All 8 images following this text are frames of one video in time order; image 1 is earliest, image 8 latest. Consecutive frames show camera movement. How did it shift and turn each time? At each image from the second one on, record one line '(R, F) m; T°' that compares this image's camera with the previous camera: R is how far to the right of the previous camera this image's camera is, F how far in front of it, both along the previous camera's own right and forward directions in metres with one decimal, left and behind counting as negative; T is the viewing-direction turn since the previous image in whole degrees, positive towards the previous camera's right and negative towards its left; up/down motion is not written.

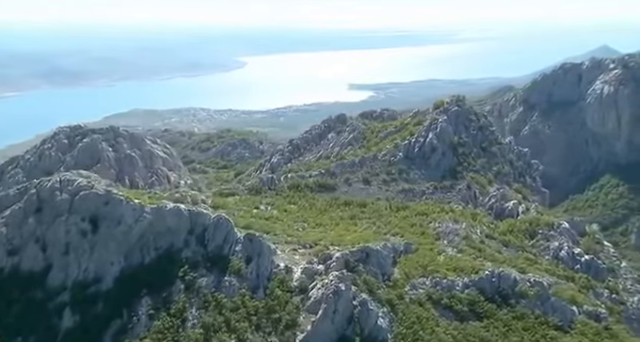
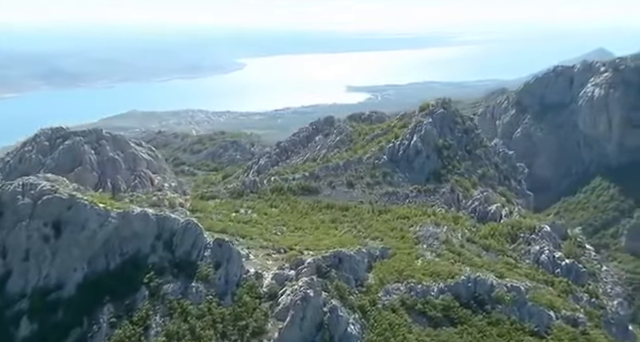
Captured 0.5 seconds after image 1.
(+1.2, +0.4) m; 0°
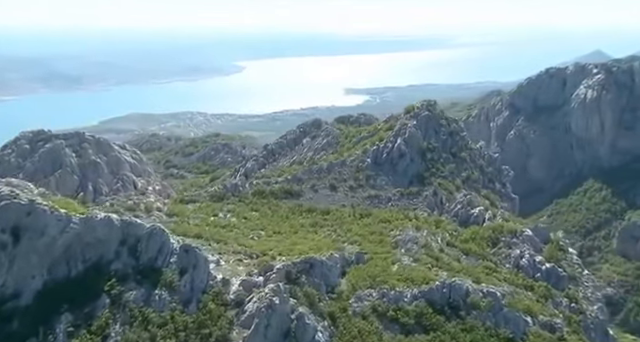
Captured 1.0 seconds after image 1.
(+1.3, +0.5) m; 0°
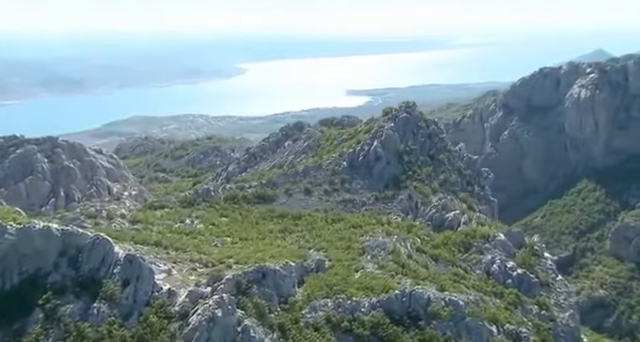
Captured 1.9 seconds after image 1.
(+2.3, +0.9) m; 0°
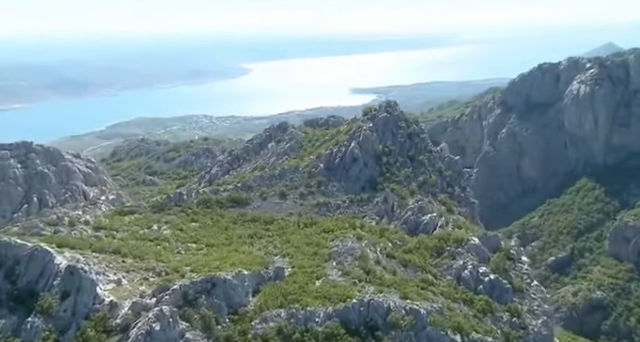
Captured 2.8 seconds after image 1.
(+2.4, +1.0) m; -1°
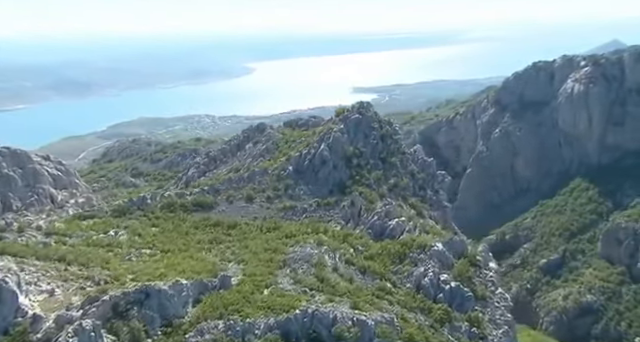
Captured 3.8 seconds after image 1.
(+2.7, +1.2) m; 0°
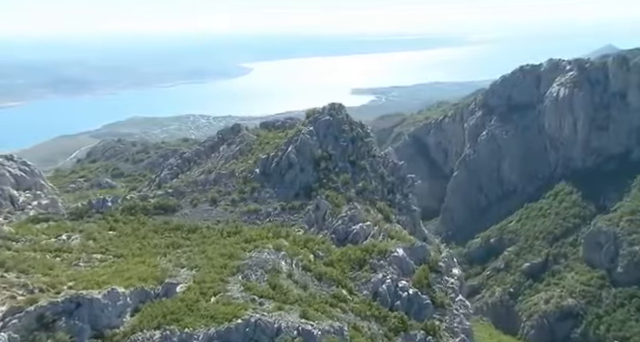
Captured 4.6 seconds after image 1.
(+2.1, +0.9) m; 0°
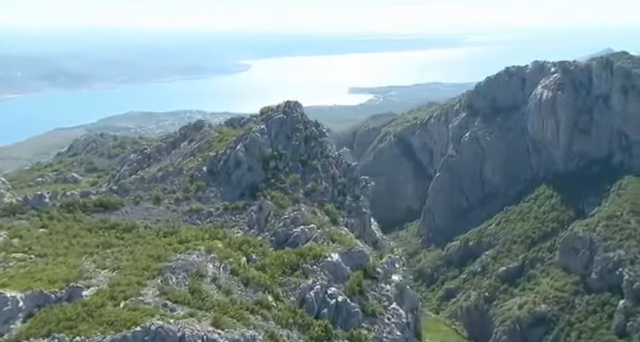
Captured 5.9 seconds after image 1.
(+3.6, +1.3) m; 0°
